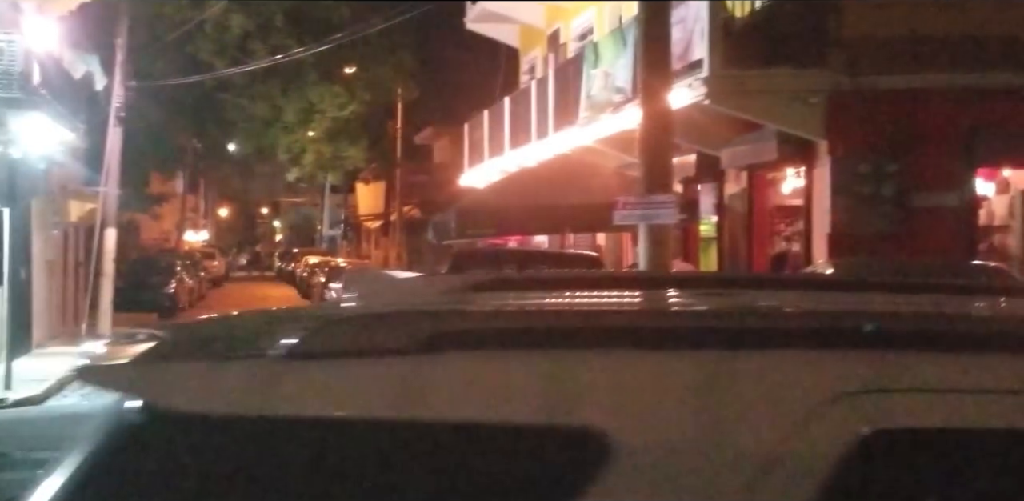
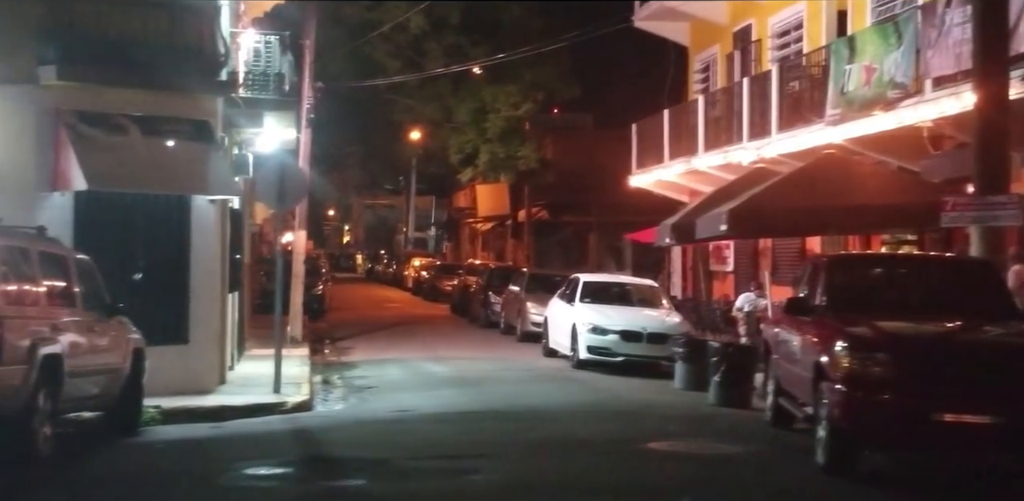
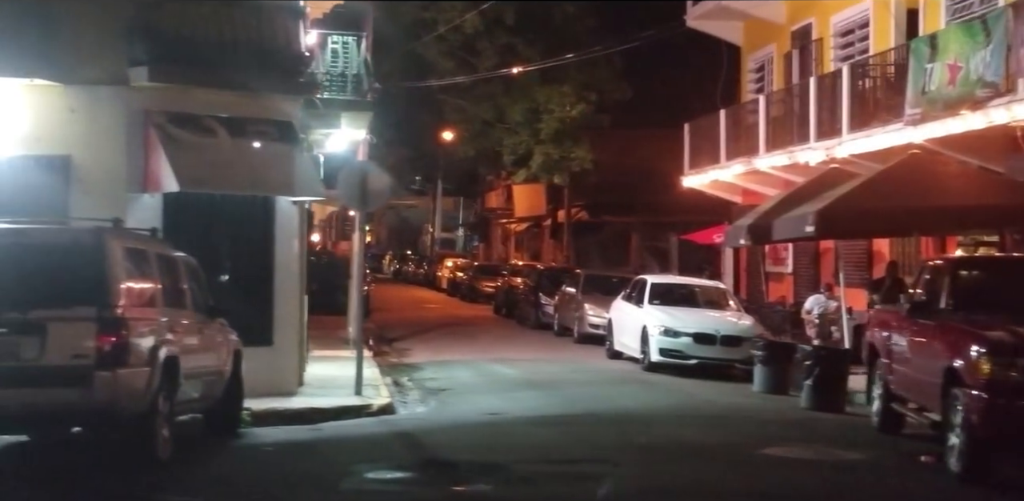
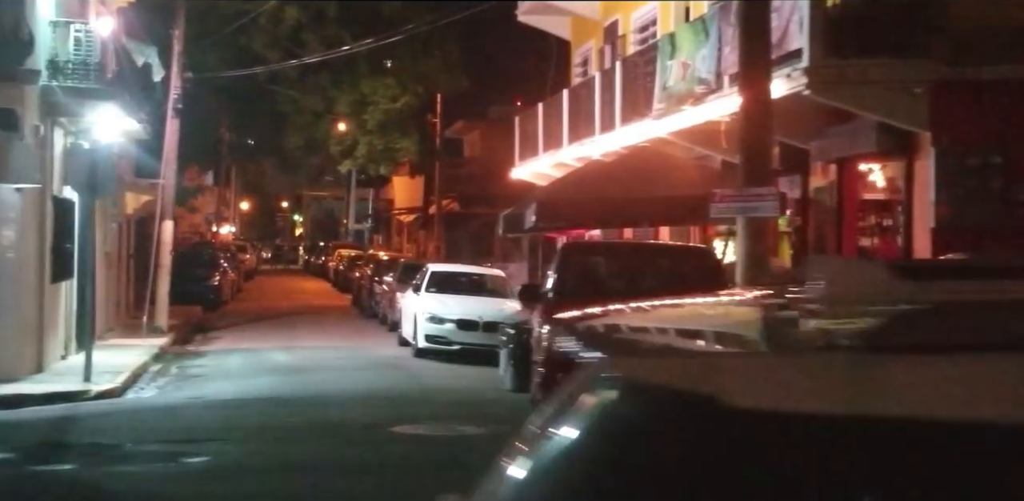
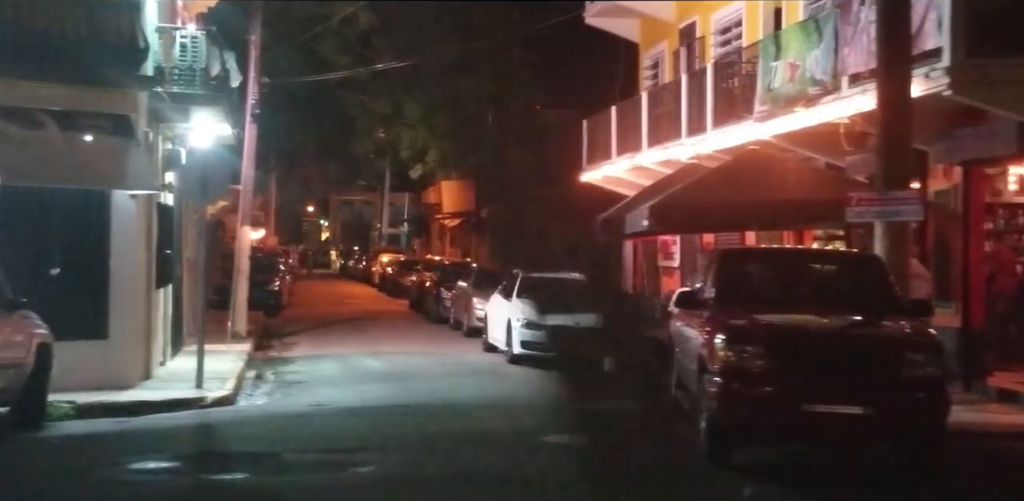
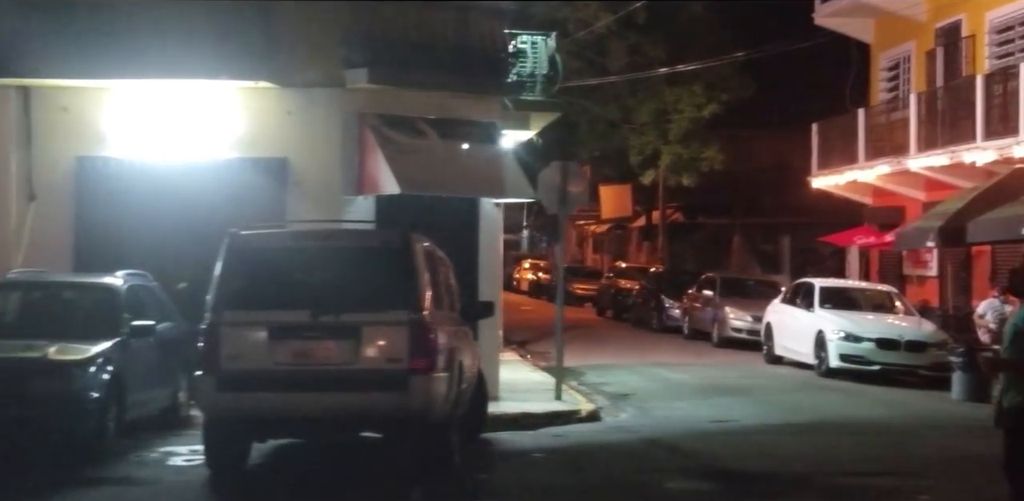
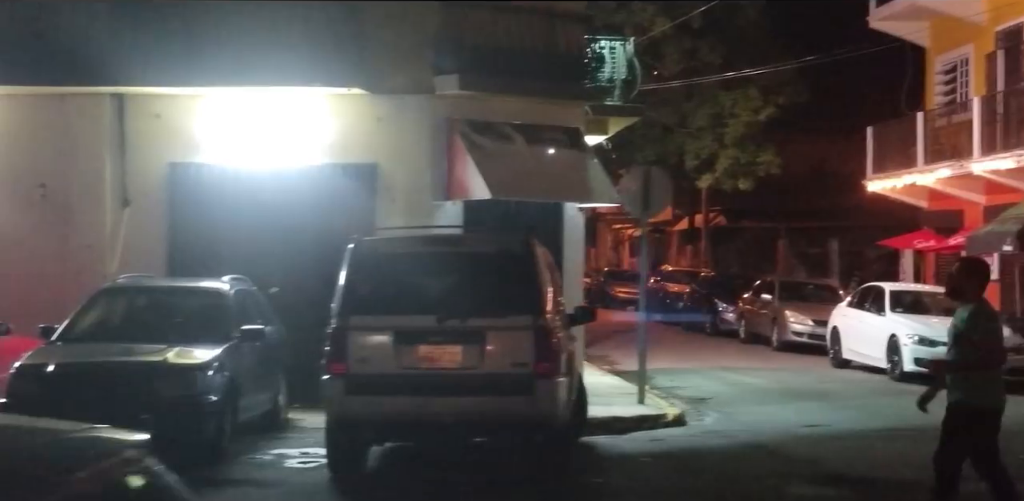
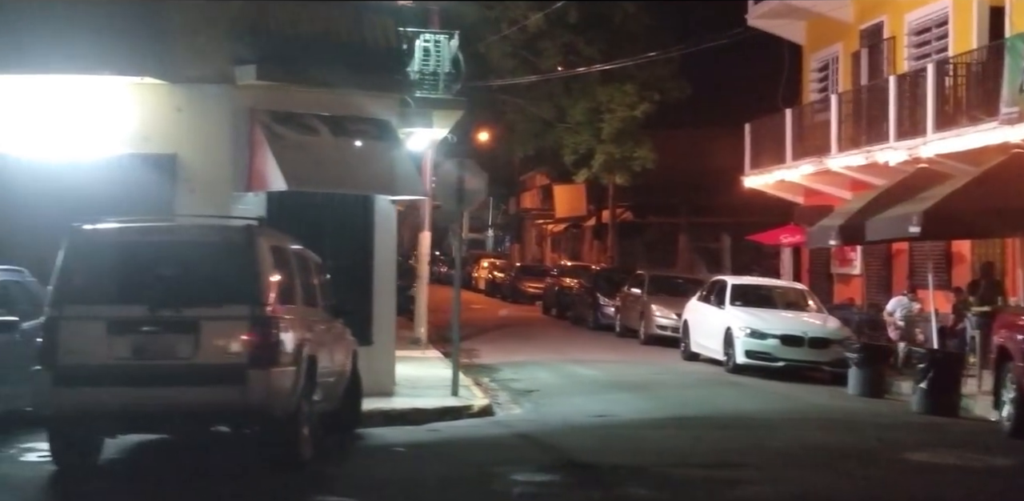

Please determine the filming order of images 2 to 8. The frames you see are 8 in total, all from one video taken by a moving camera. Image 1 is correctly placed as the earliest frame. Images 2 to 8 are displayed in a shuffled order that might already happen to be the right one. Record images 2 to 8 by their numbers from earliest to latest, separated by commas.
4, 5, 2, 3, 8, 6, 7
